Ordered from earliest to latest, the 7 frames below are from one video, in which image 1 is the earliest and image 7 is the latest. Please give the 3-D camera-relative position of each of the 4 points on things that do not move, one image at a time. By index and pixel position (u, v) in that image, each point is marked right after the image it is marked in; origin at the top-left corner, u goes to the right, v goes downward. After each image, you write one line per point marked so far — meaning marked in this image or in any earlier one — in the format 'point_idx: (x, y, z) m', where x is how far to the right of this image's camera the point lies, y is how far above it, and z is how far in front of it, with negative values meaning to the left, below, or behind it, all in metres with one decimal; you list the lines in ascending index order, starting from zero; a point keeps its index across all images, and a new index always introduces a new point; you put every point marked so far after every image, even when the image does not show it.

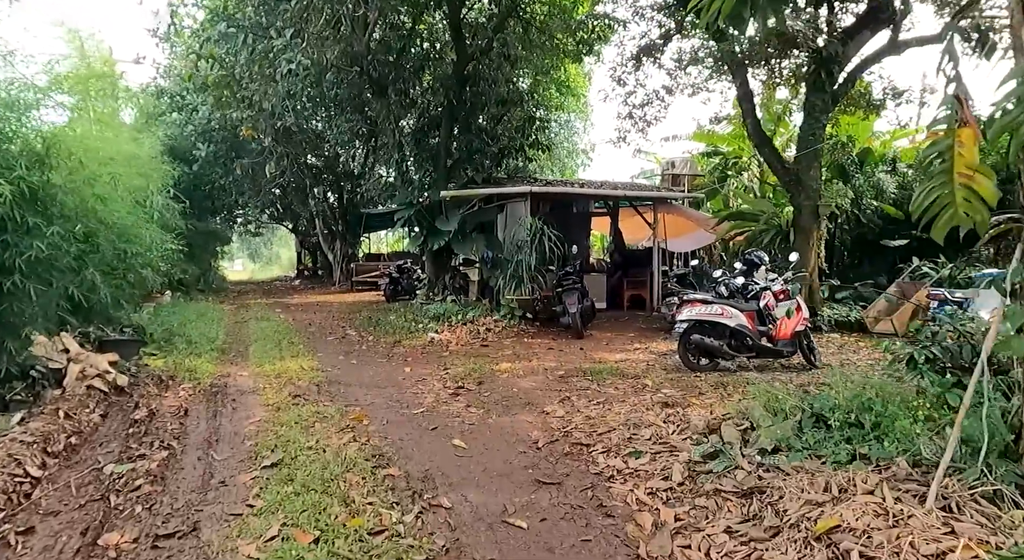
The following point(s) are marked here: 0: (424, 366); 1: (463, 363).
0: (-0.7, -0.8, +5.8) m
1: (-0.4, -0.7, +5.9) m
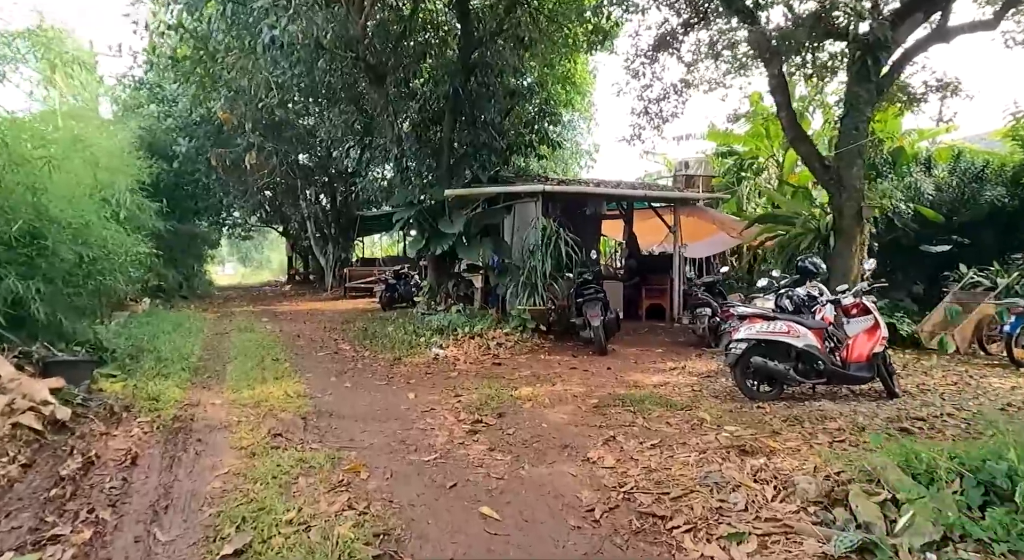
0: (-0.6, -0.8, +4.9) m
1: (-0.3, -0.8, +5.1) m
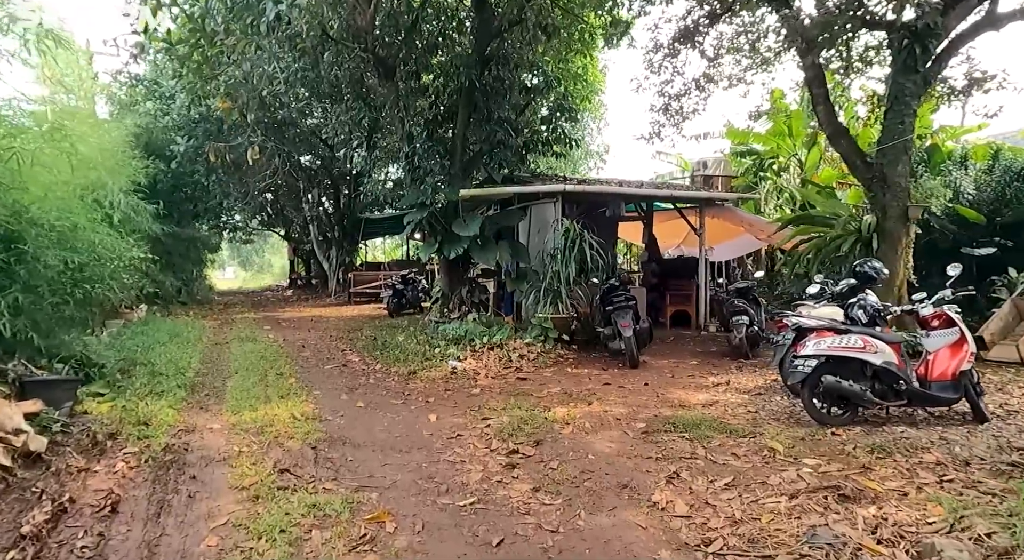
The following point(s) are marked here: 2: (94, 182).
0: (-0.4, -0.9, +4.4) m
1: (-0.1, -0.9, +4.6) m
2: (-4.4, +1.0, +7.2) m
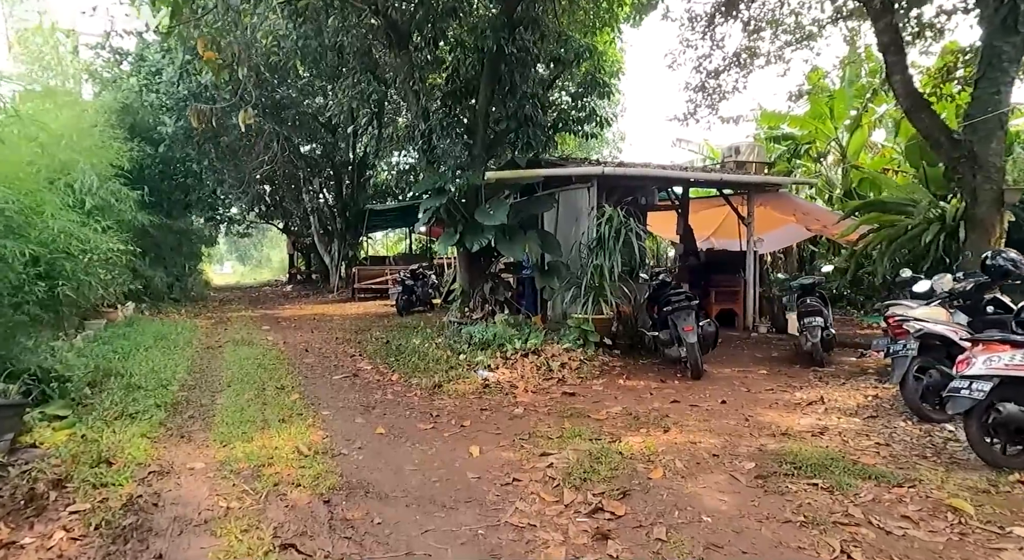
0: (0.0, -0.9, +3.5) m
1: (+0.2, -0.9, +3.6) m
2: (-4.1, +1.1, +6.2) m
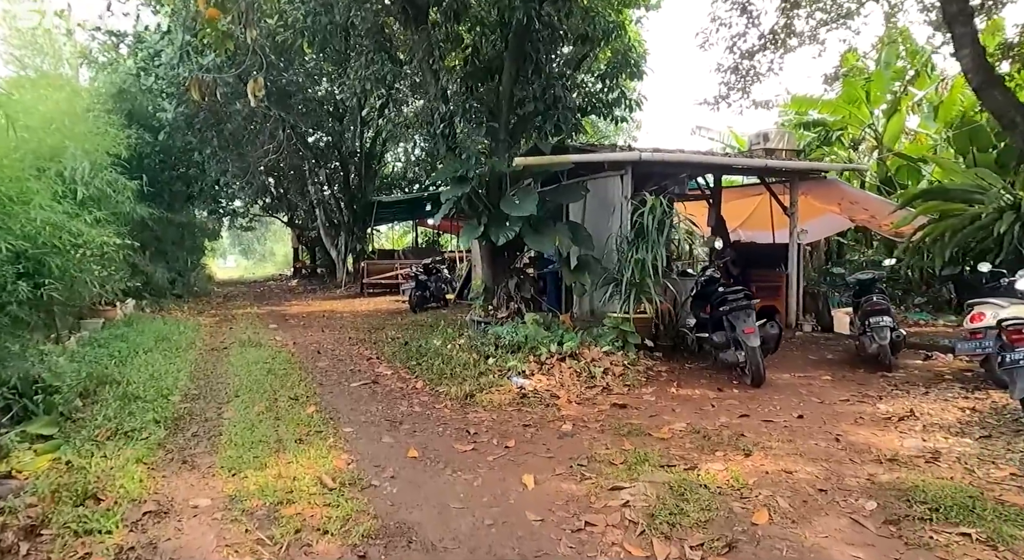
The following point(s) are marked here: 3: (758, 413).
0: (+0.2, -0.9, +3.0) m
1: (+0.5, -0.8, +3.1) m
2: (-3.8, +1.1, +5.7) m
3: (+1.4, -0.8, +4.0) m
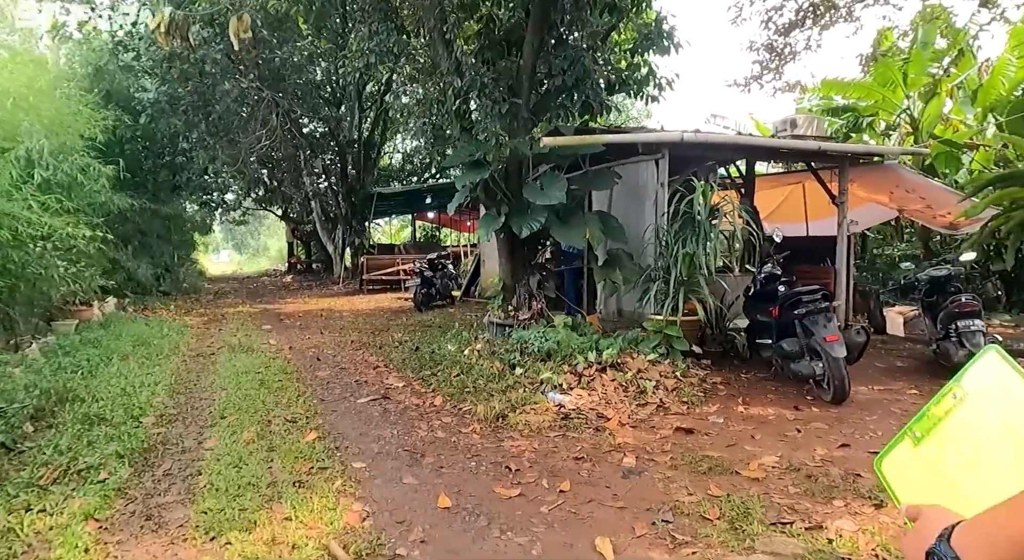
0: (+0.4, -0.9, +2.2) m
1: (+0.7, -0.8, +2.4) m
2: (-3.6, +1.1, +4.9) m
3: (+1.6, -0.8, +3.3) m
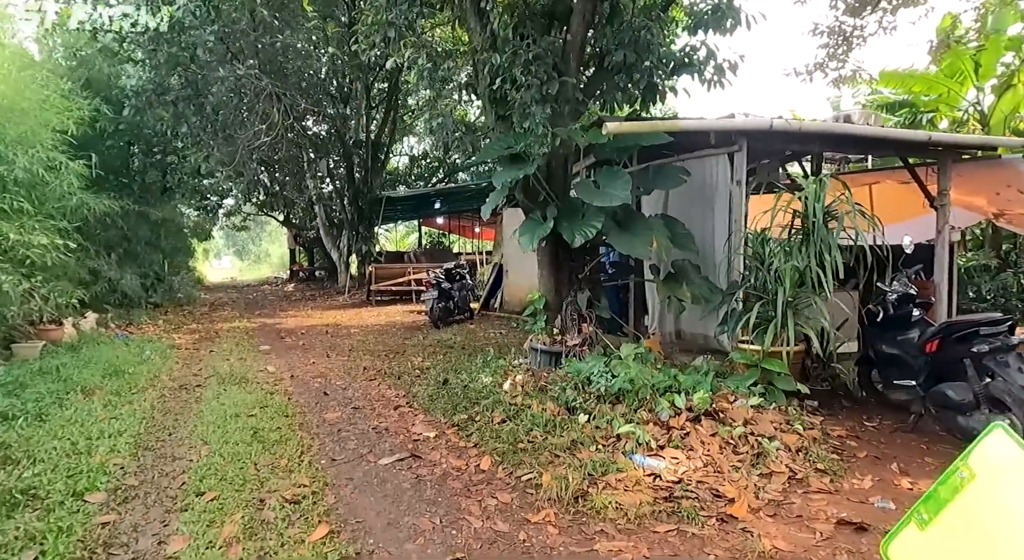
0: (+0.8, -1.0, +1.2) m
1: (+1.1, -0.9, +1.3) m
2: (-3.3, +1.0, +3.9) m
3: (+2.0, -0.9, +2.2) m
